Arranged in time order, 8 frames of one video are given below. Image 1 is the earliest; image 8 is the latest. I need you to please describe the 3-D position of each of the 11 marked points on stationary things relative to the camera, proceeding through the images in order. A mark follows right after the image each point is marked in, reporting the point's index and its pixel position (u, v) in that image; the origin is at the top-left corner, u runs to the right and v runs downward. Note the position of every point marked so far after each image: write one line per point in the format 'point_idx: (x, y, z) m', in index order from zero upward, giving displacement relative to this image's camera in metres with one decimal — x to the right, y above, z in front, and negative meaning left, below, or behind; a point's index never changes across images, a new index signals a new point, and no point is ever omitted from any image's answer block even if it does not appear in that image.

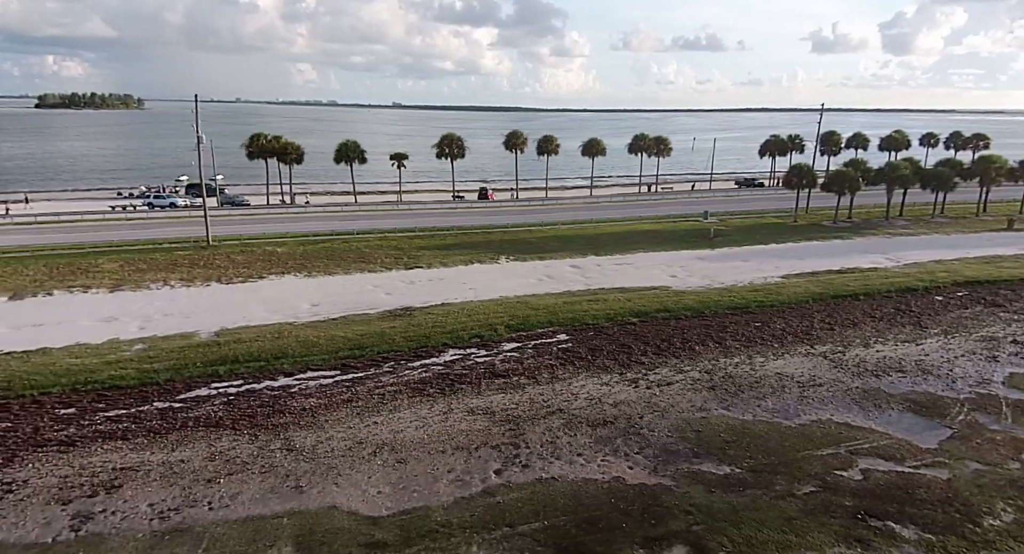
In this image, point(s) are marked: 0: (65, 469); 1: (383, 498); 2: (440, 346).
0: (-8.8, -3.8, +13.0) m
1: (-2.4, -4.1, +12.1) m
2: (-2.1, -2.0, +18.1) m
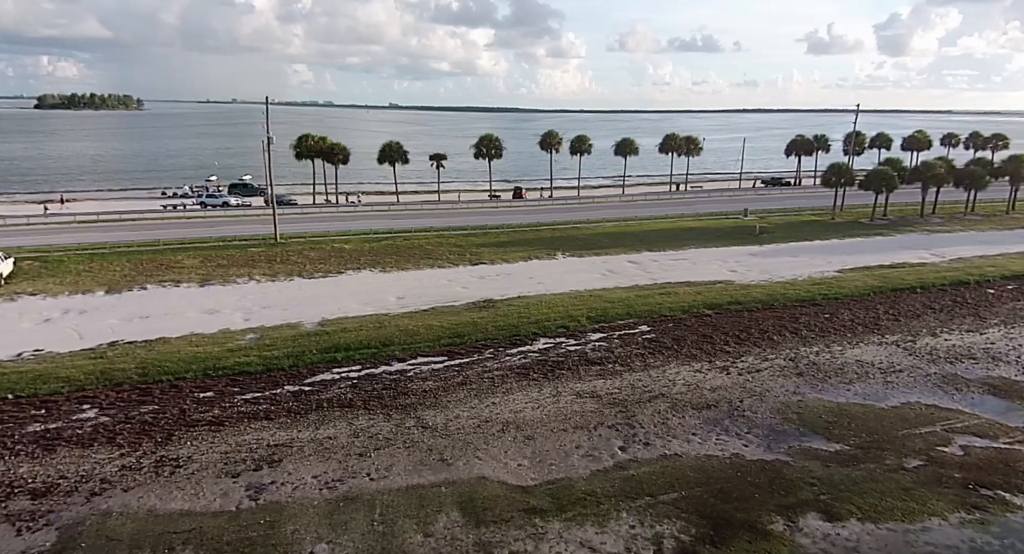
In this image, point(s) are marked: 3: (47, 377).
0: (-6.1, -3.6, +13.9) m
1: (+0.3, -3.9, +13.0) m
2: (+0.6, -1.8, +19.0) m
3: (-11.3, -2.4, +16.0) m
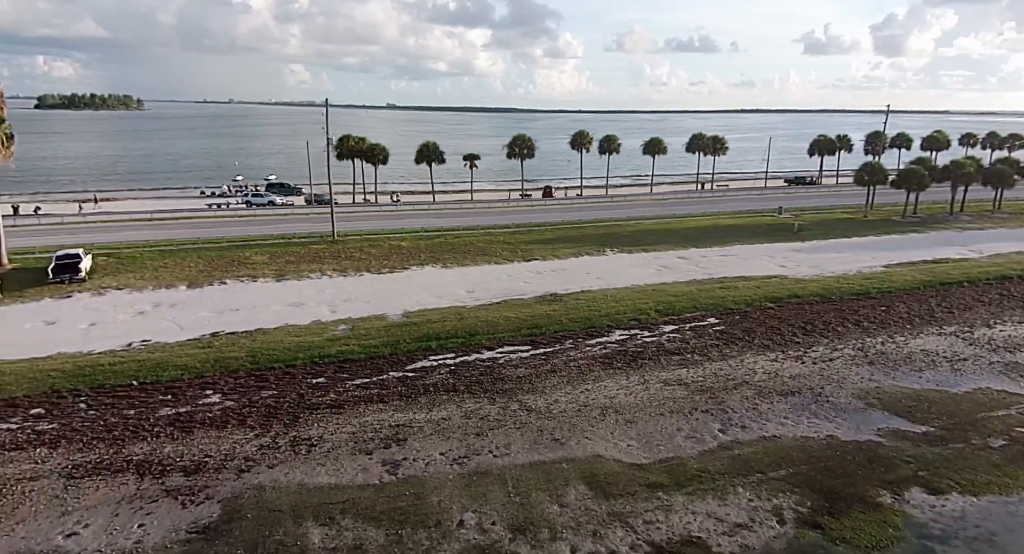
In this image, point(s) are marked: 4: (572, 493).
0: (-3.7, -3.4, +14.7) m
1: (+2.7, -3.7, +13.8) m
2: (+3.0, -1.6, +19.8) m
3: (-8.9, -2.2, +16.7) m
4: (+1.2, -4.1, +12.2) m
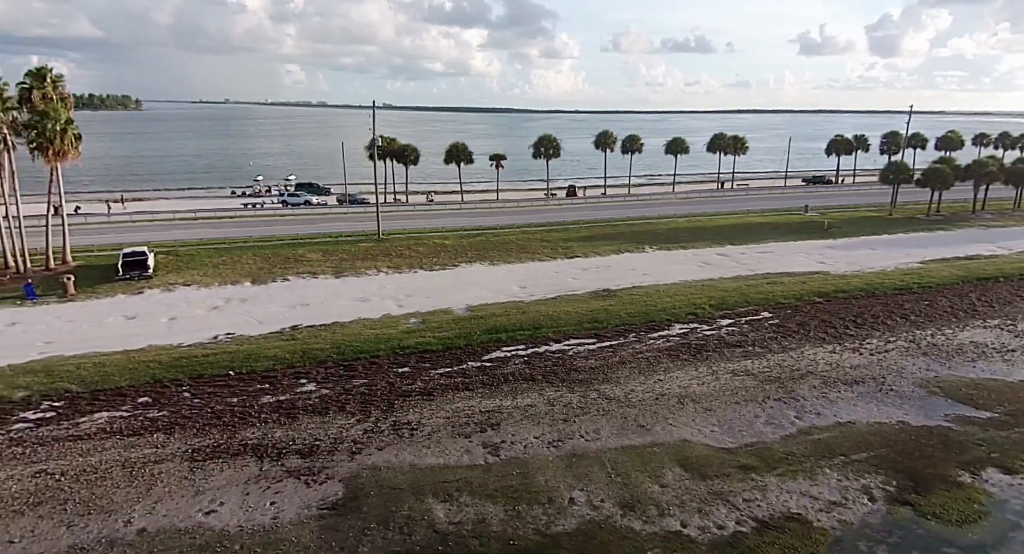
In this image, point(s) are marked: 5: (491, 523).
0: (-1.6, -3.3, +15.3) m
1: (+4.7, -3.5, +14.5) m
2: (+5.0, -1.4, +20.5) m
3: (-6.9, -2.1, +17.4) m
4: (+3.2, -4.0, +12.9) m
5: (-0.4, -4.4, +11.6) m
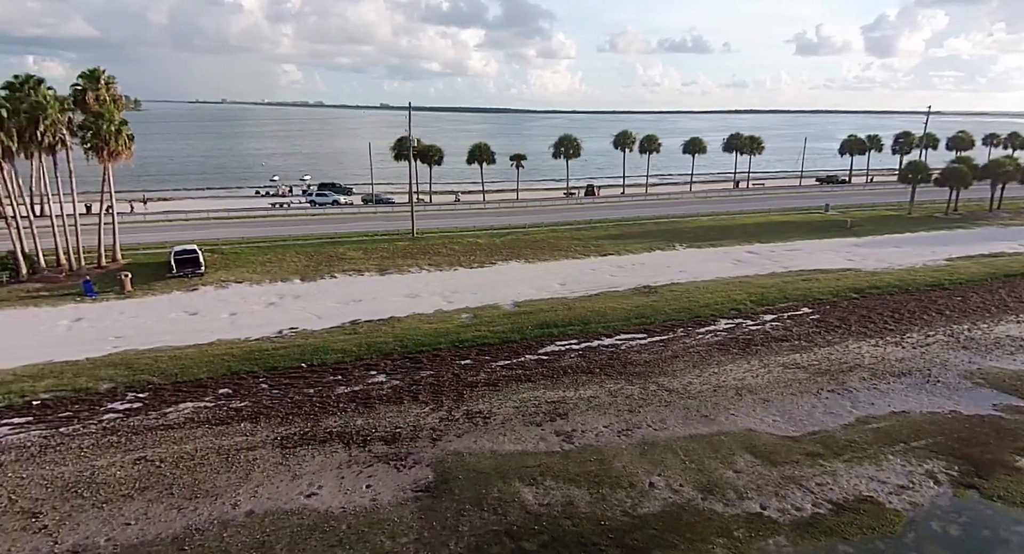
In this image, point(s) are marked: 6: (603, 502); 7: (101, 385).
0: (0.0, -3.1, +15.9) m
1: (+6.4, -3.4, +15.1) m
2: (+6.6, -1.3, +21.1) m
3: (-5.2, -2.0, +17.9) m
4: (+4.9, -3.9, +13.5) m
5: (+1.3, -4.3, +12.1) m
6: (+1.8, -4.3, +12.2) m
7: (-9.9, -2.6, +15.5) m
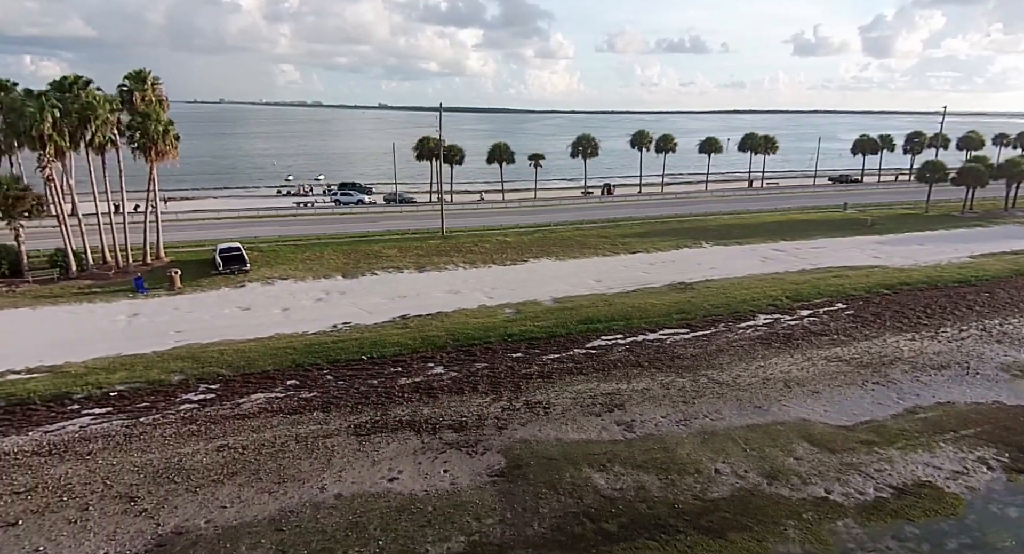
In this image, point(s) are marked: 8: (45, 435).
0: (+1.5, -3.0, +16.4) m
1: (+7.8, -3.3, +15.6) m
2: (+8.0, -1.2, +21.6) m
3: (-3.8, -1.9, +18.4) m
4: (+6.3, -3.7, +14.0) m
5: (+2.7, -4.2, +12.6) m
6: (+3.2, -4.2, +12.7) m
7: (-8.4, -2.5, +15.9) m
8: (-10.0, -3.4, +13.7) m
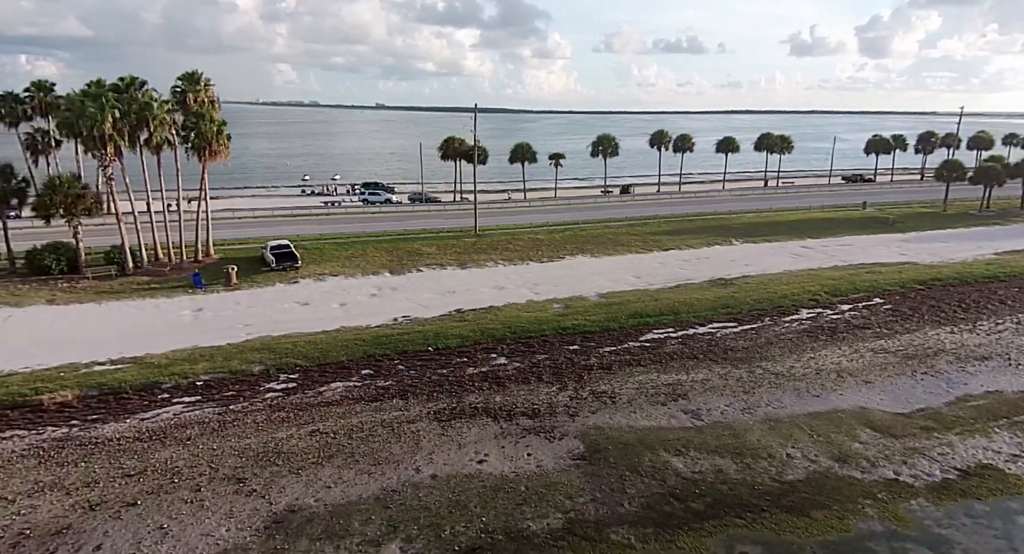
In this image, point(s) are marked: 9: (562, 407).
0: (+3.2, -2.9, +17.0) m
1: (+9.6, -3.1, +16.3) m
2: (+9.8, -1.0, +22.3) m
3: (-2.0, -1.7, +19.0) m
4: (+8.1, -3.6, +14.7) m
5: (+4.5, -4.0, +13.3) m
6: (+5.0, -4.0, +13.4) m
7: (-6.7, -2.3, +16.5) m
8: (-8.2, -3.2, +14.3) m
9: (+1.2, -3.2, +15.9) m
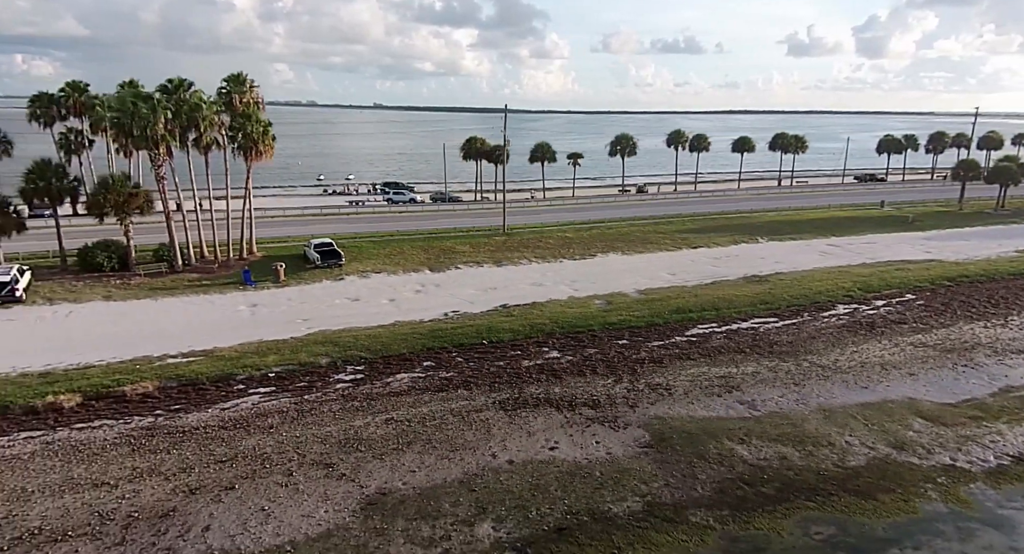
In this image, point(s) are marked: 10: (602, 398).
0: (+4.8, -2.8, +17.6) m
1: (+11.1, -3.0, +16.9) m
2: (+11.3, -0.9, +22.9) m
3: (-0.5, -1.6, +19.6) m
4: (+9.6, -3.5, +15.3) m
5: (+6.1, -3.9, +13.8) m
6: (+6.5, -3.9, +13.9) m
7: (-5.1, -2.2, +17.1) m
8: (-6.7, -3.1, +14.8) m
9: (+2.8, -3.1, +16.4) m
10: (+2.3, -3.1, +16.3) m
